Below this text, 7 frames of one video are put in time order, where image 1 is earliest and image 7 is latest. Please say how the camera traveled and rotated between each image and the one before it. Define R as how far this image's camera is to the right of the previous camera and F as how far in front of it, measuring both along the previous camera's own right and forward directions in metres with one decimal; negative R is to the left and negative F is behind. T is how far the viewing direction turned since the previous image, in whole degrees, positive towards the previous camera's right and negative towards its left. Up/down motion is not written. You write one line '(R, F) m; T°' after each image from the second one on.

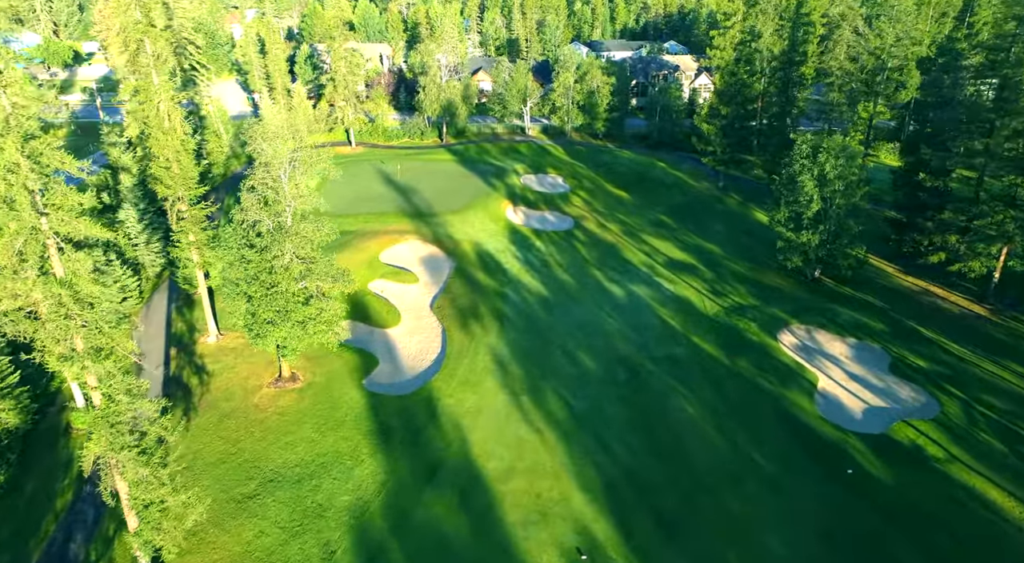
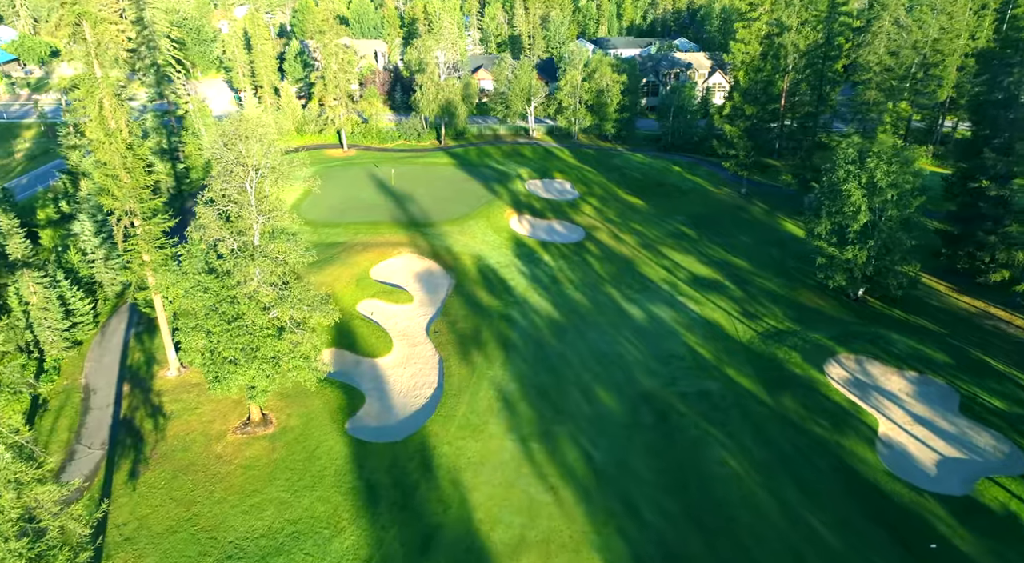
(-0.5, +5.4) m; 0°
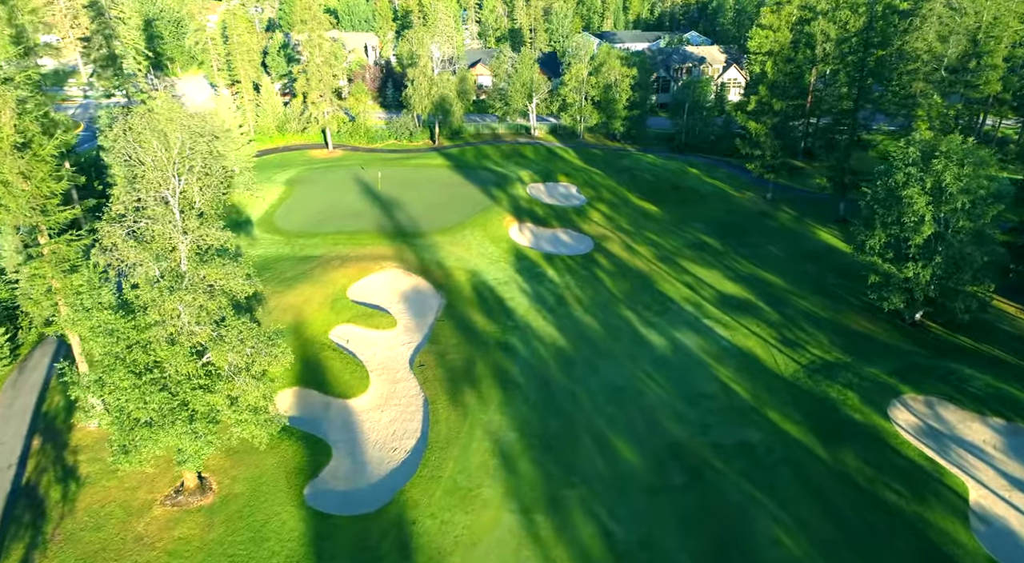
(+0.1, +6.2) m; 0°
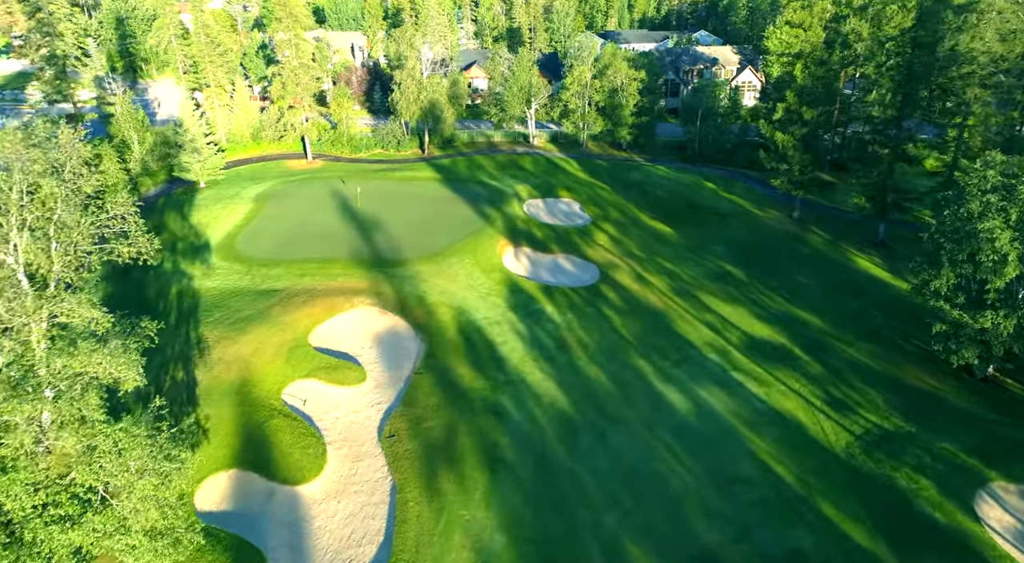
(+0.5, +6.2) m; 0°
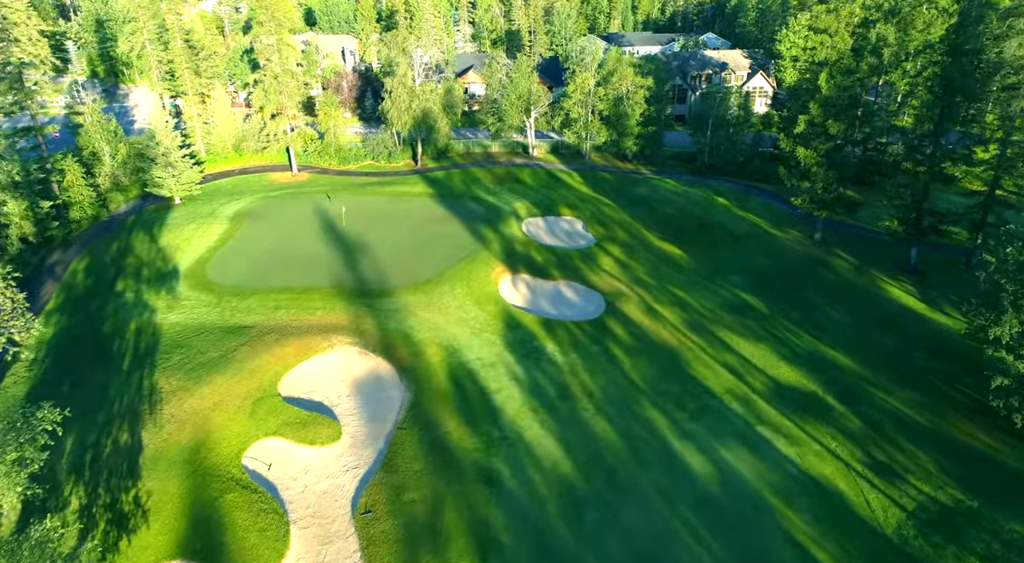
(+0.2, +3.9) m; 0°
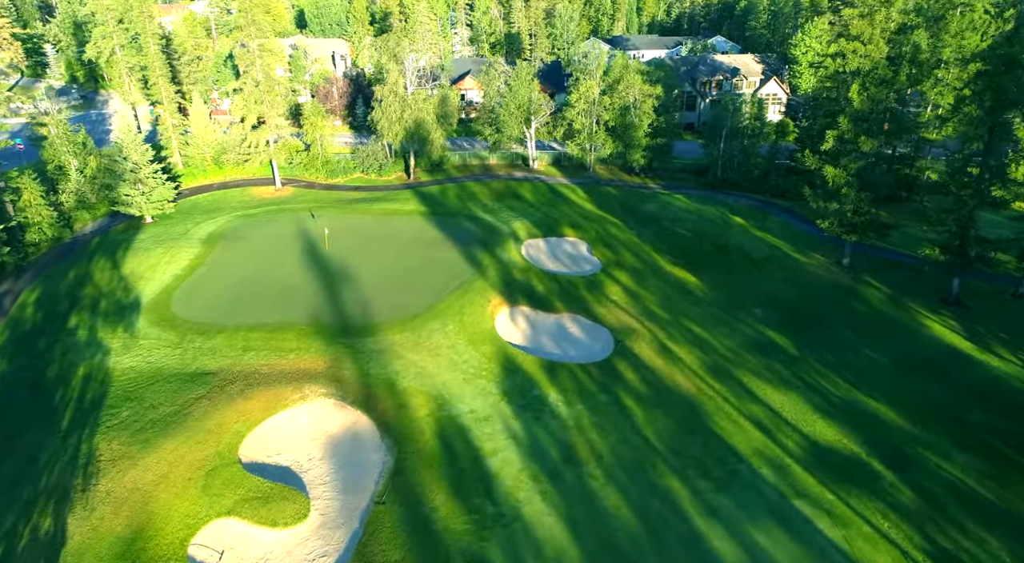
(+0.1, +4.0) m; 0°
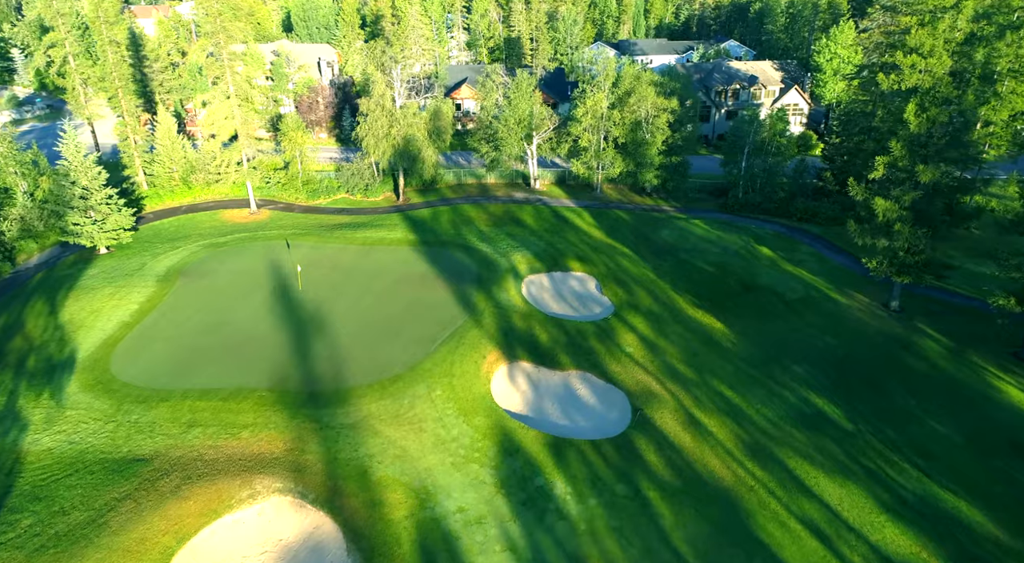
(+0.1, +5.4) m; 0°
